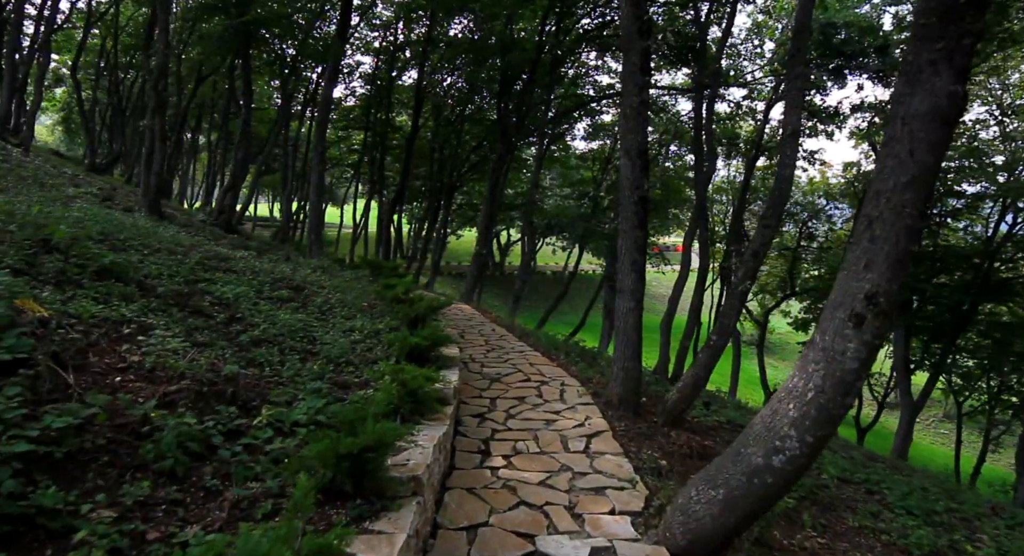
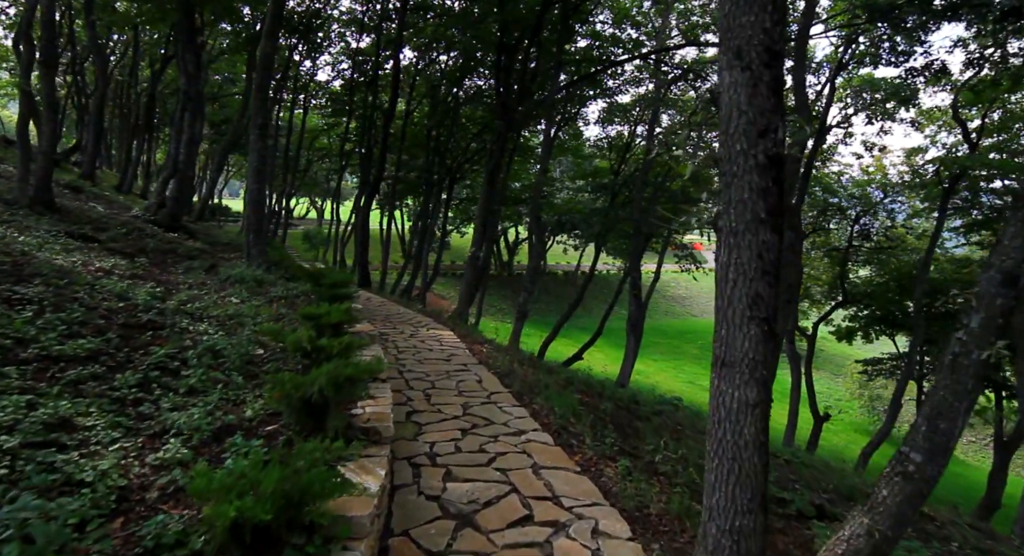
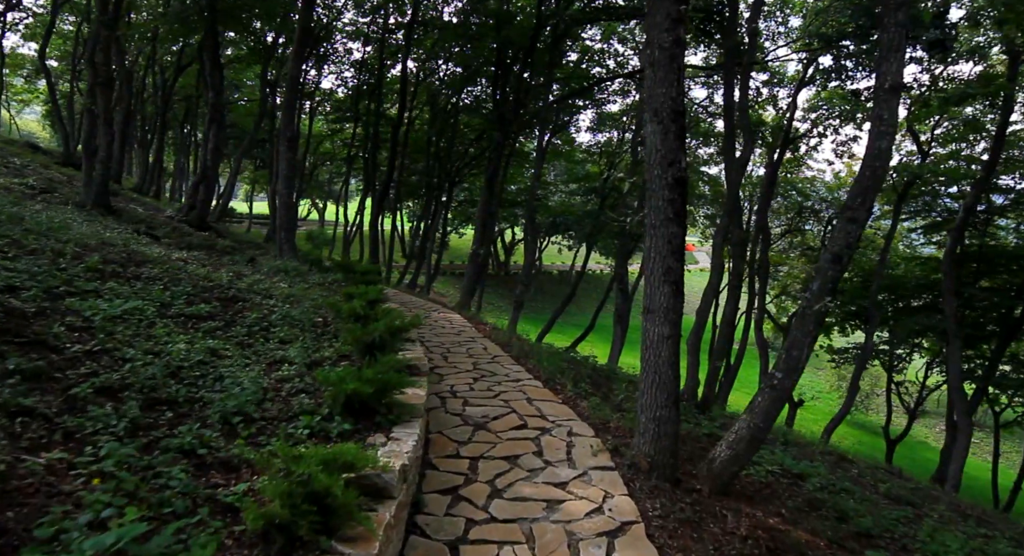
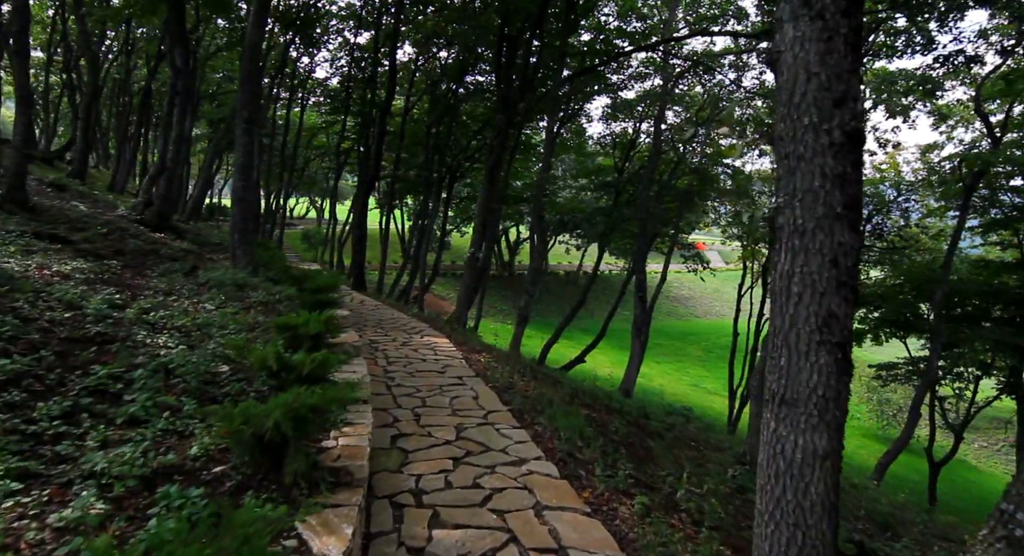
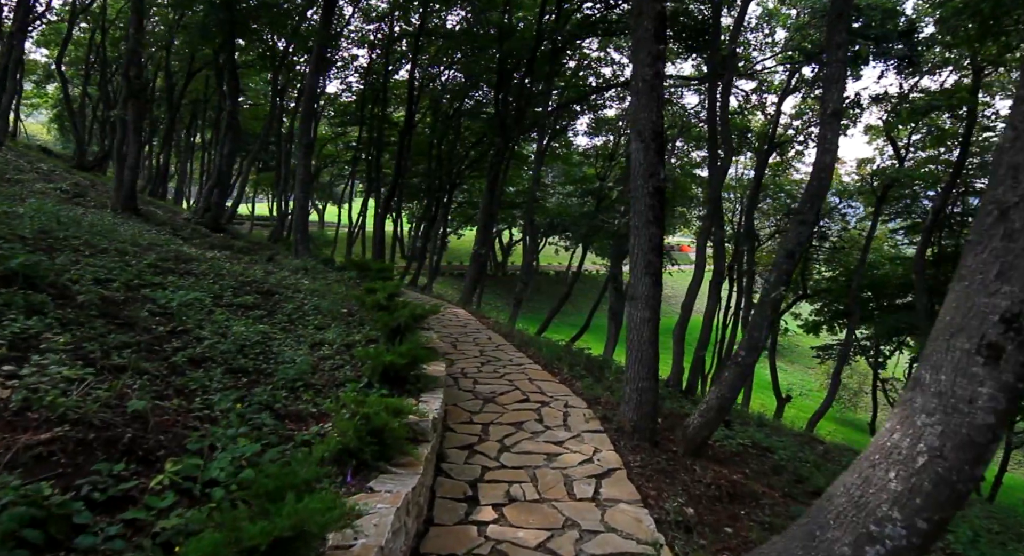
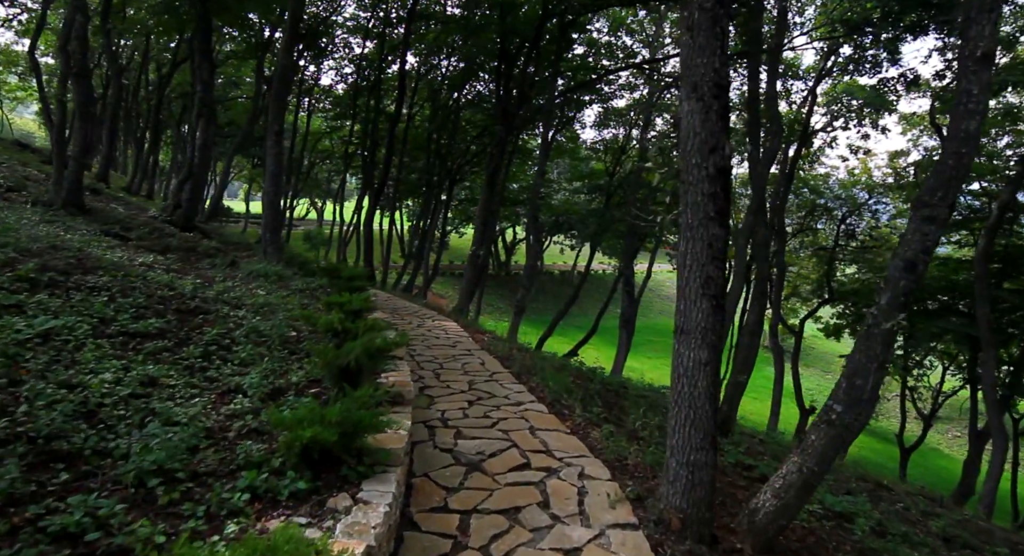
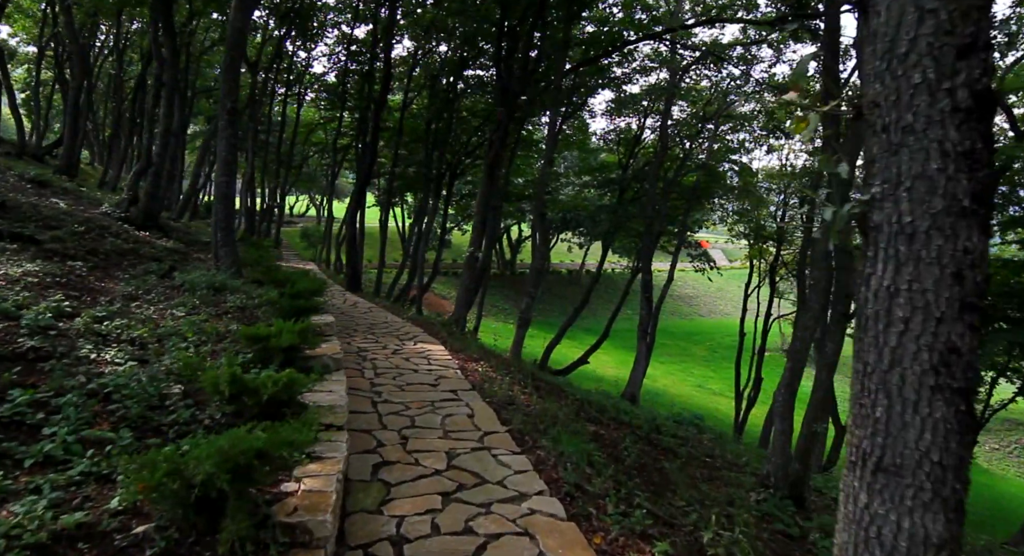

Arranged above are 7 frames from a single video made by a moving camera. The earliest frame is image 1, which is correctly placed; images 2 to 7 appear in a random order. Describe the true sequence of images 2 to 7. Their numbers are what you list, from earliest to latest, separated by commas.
5, 3, 6, 2, 4, 7
